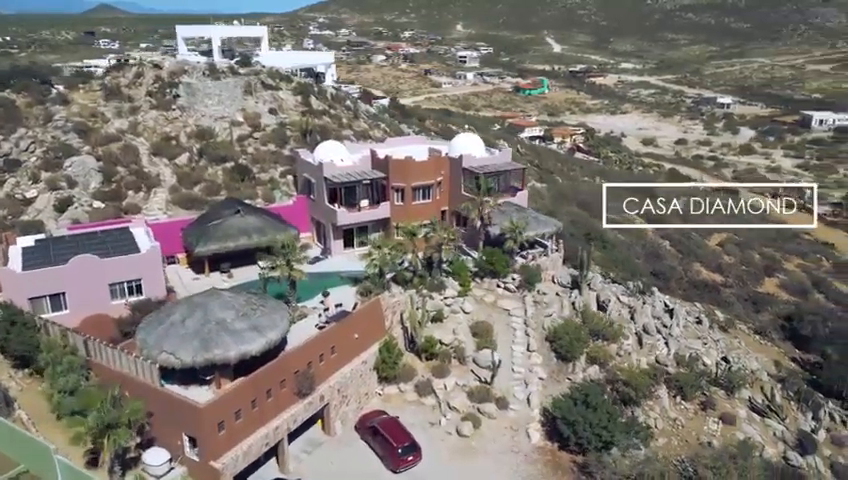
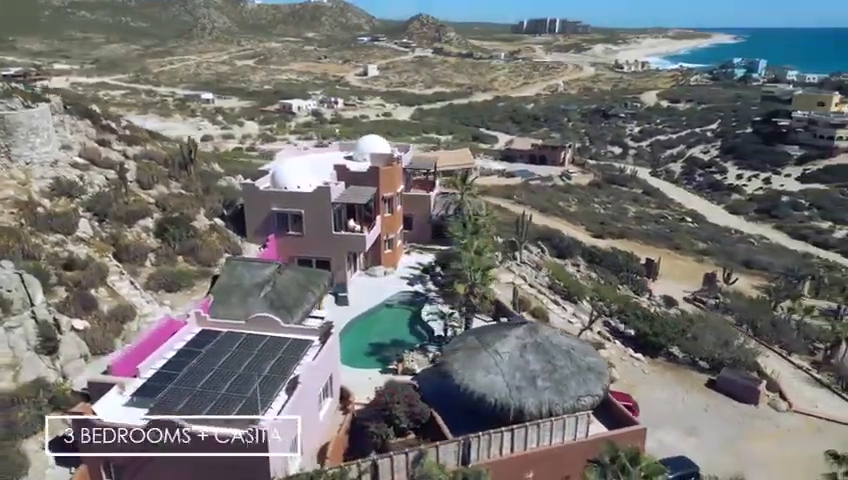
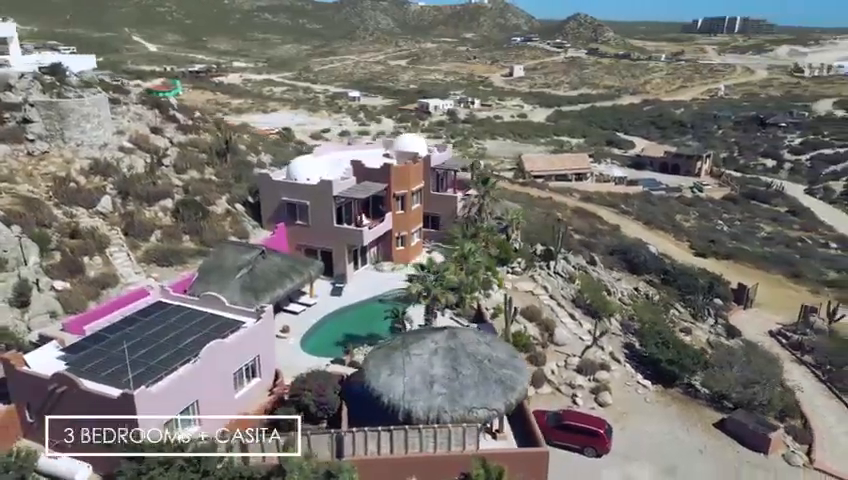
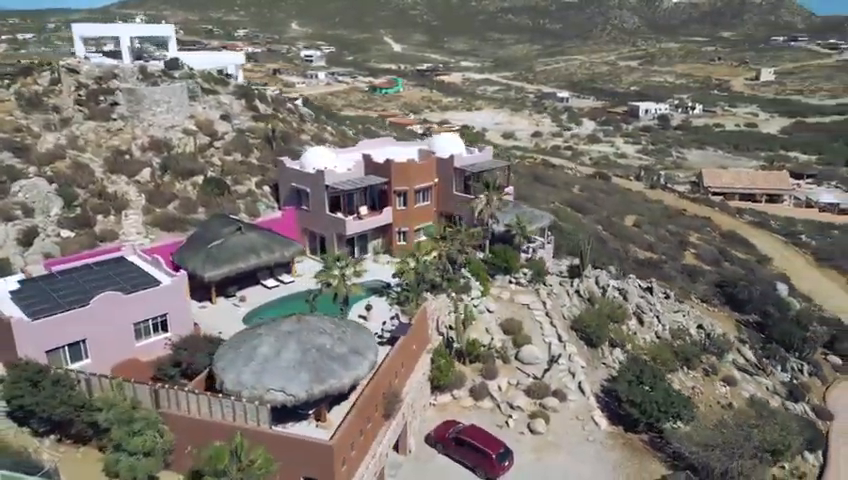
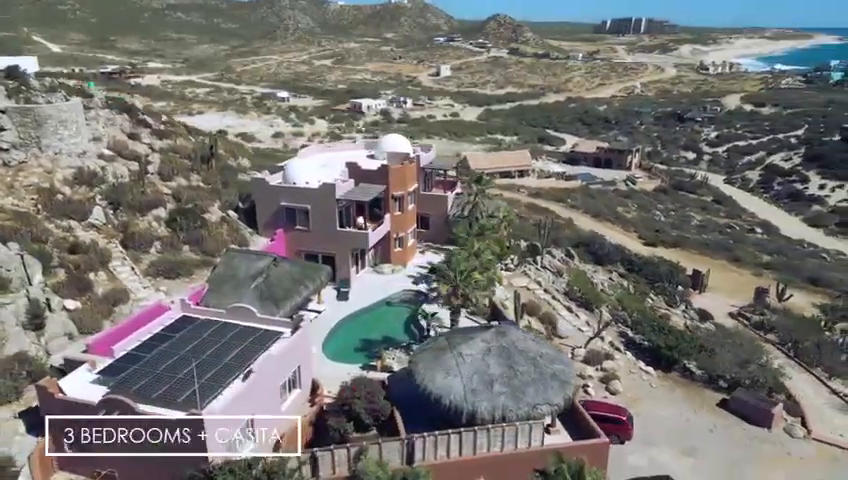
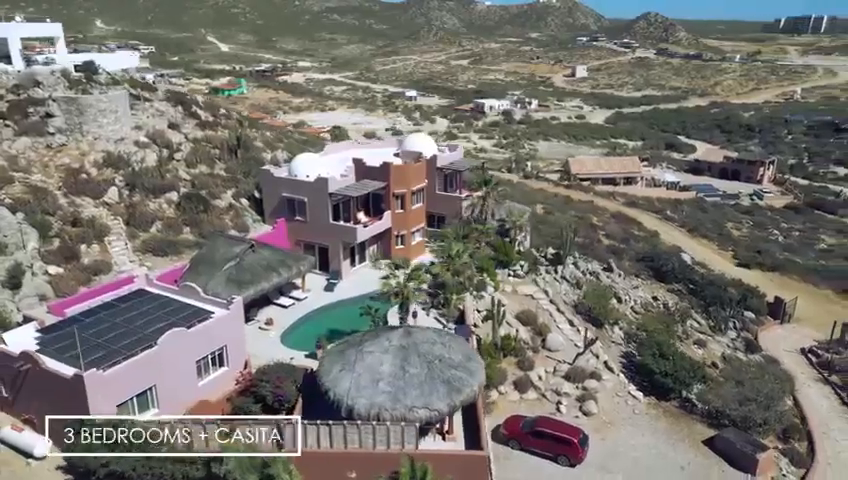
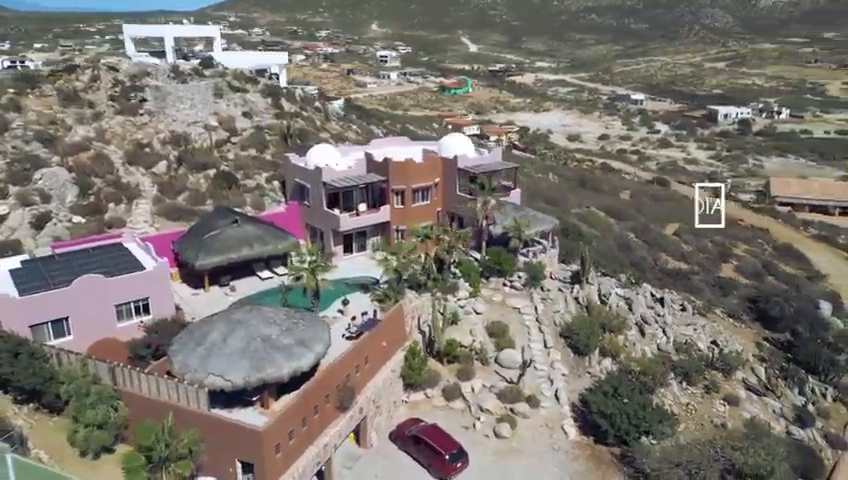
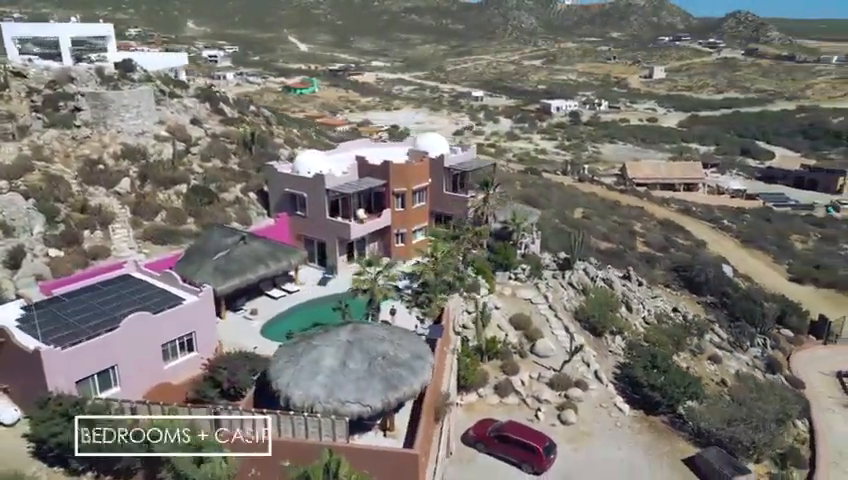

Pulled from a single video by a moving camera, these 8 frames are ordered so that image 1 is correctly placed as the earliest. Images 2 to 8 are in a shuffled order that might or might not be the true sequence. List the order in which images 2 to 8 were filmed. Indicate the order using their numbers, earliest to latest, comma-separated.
7, 4, 8, 6, 3, 5, 2
